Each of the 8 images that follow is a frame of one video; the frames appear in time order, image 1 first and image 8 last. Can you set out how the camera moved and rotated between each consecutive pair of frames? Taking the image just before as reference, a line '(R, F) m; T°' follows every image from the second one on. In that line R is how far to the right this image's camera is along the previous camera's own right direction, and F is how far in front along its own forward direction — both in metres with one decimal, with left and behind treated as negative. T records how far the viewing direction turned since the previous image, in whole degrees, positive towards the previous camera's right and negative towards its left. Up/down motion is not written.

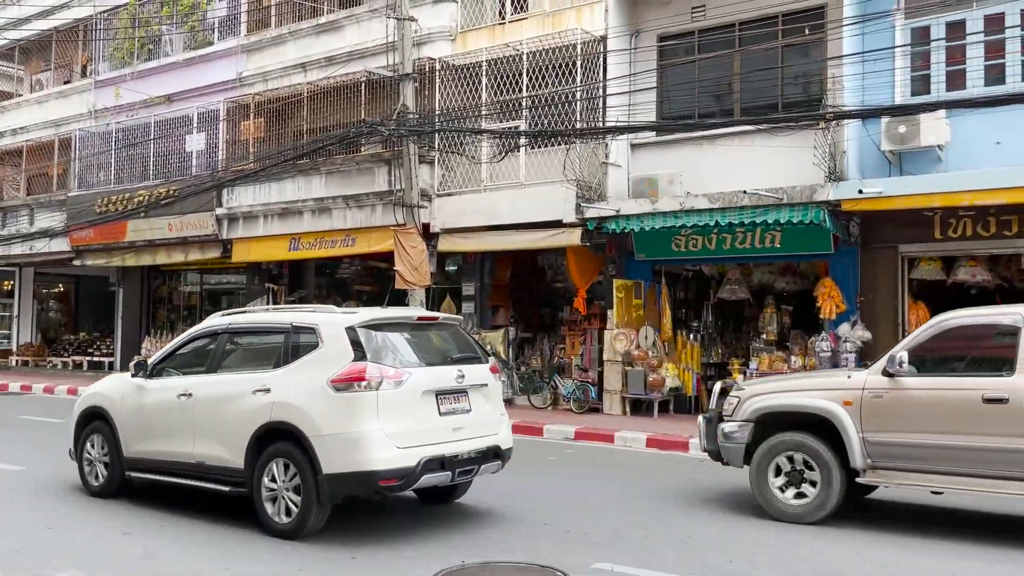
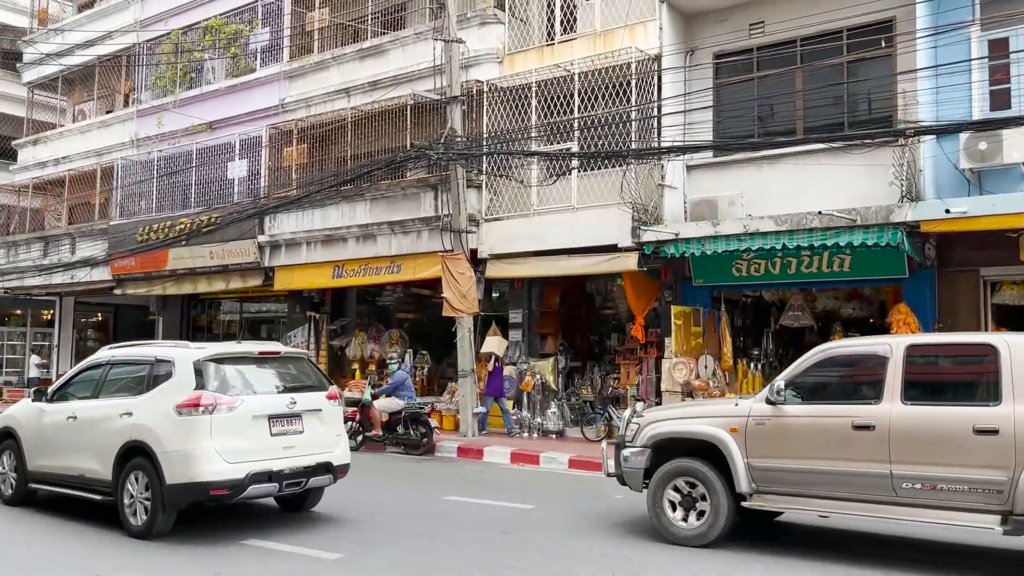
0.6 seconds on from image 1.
(-0.4, +0.5) m; -2°
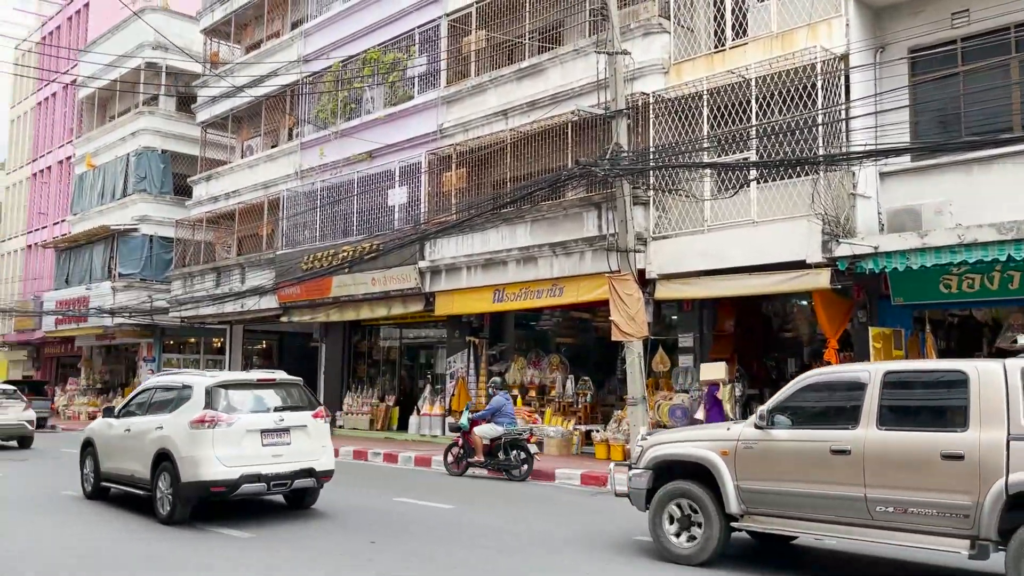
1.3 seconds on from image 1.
(-0.5, +0.6) m; -9°
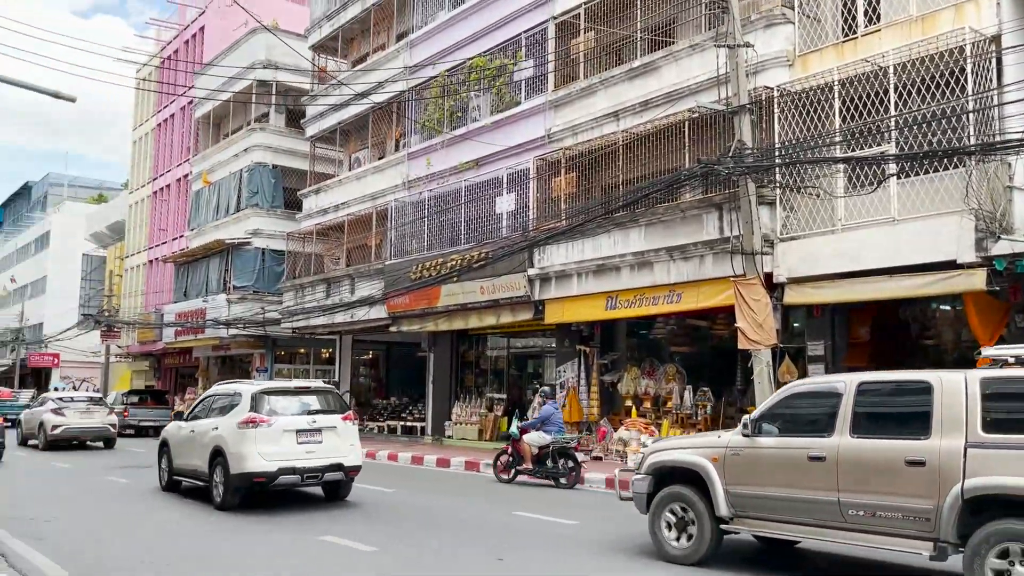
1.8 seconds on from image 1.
(-0.3, +0.4) m; -6°
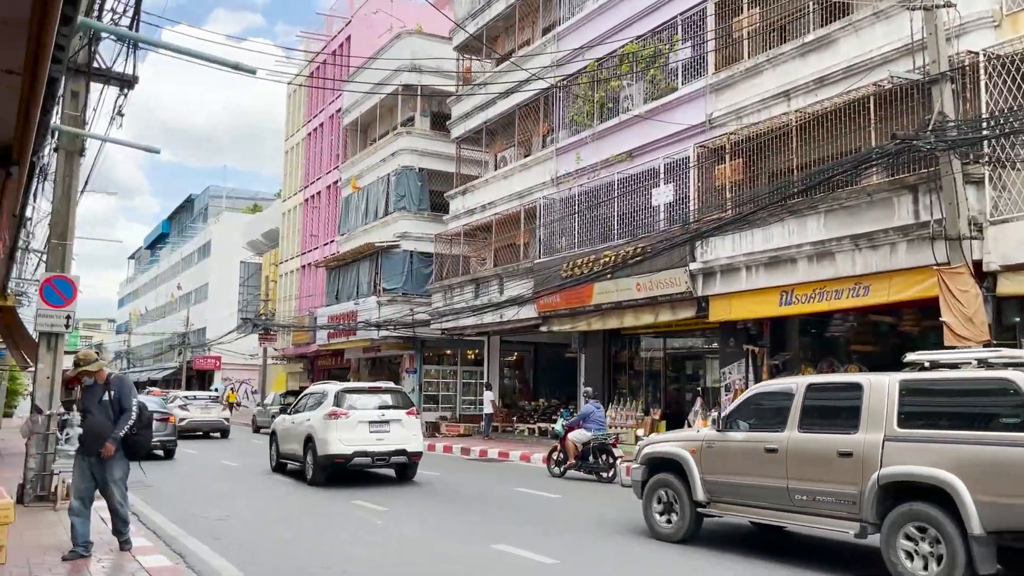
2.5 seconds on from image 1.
(-0.5, +0.7) m; -9°
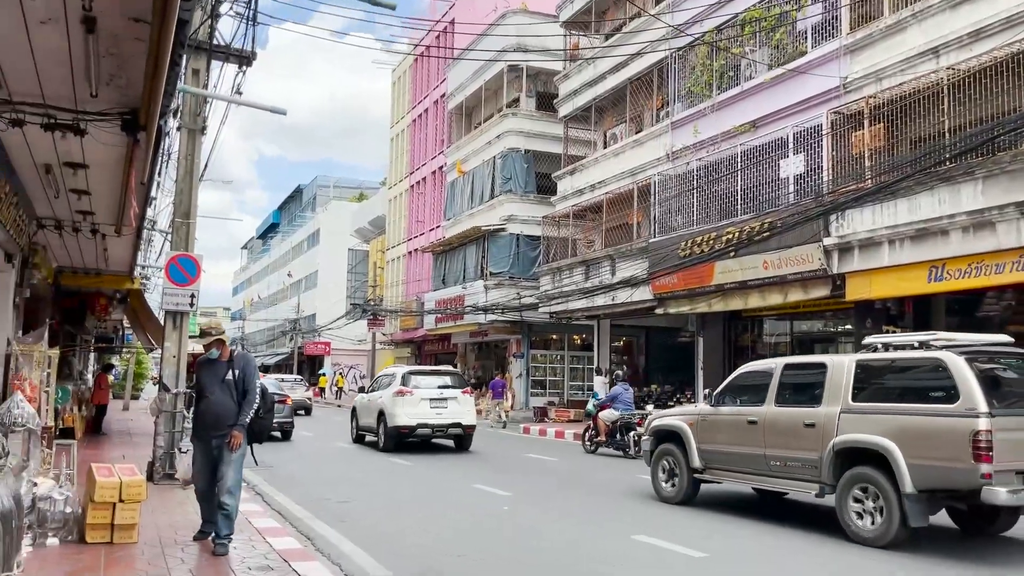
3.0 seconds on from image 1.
(-0.4, +0.6) m; -7°
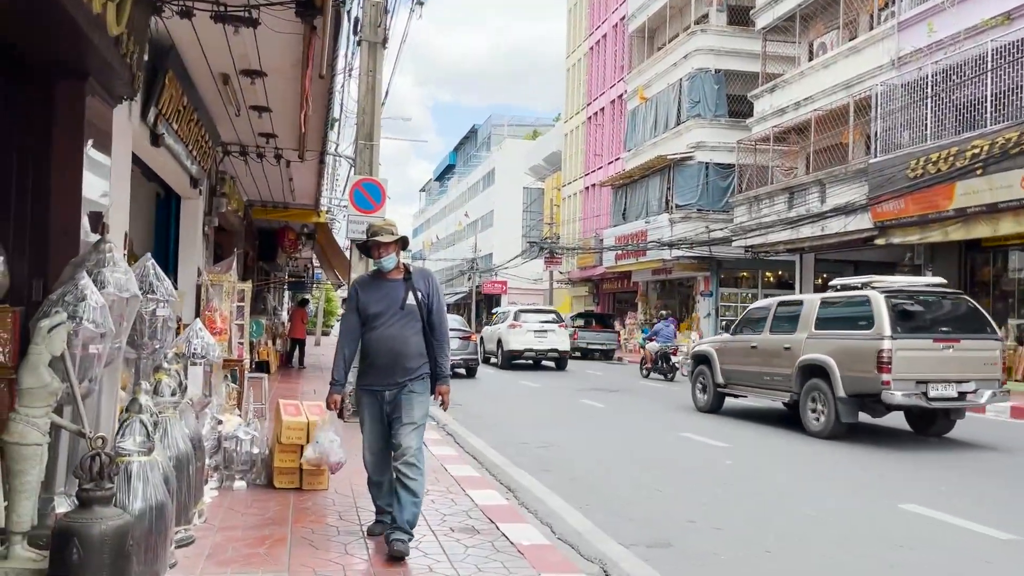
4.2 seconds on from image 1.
(-0.5, +1.2) m; -11°
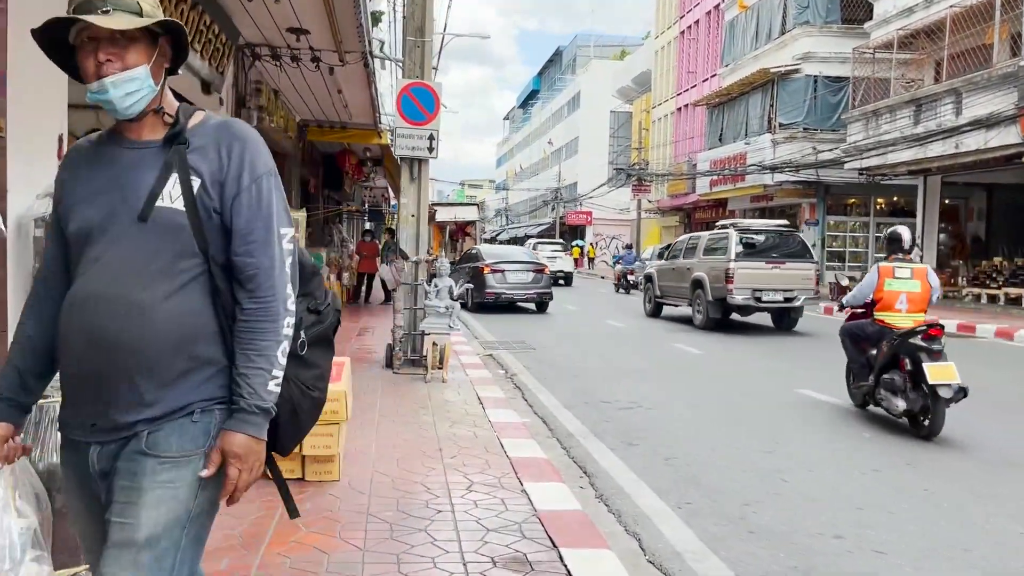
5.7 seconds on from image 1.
(+0.1, +1.7) m; -6°
